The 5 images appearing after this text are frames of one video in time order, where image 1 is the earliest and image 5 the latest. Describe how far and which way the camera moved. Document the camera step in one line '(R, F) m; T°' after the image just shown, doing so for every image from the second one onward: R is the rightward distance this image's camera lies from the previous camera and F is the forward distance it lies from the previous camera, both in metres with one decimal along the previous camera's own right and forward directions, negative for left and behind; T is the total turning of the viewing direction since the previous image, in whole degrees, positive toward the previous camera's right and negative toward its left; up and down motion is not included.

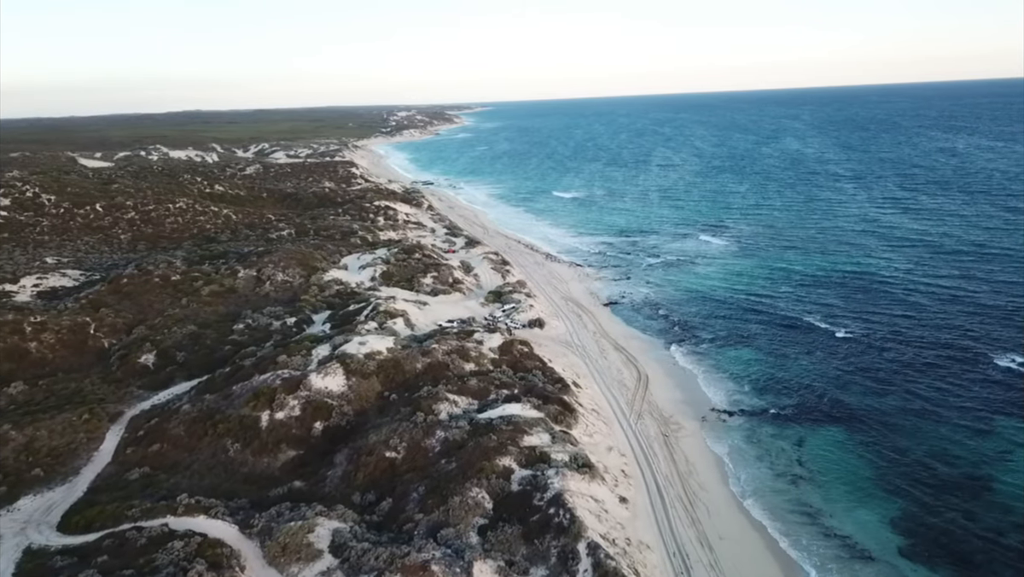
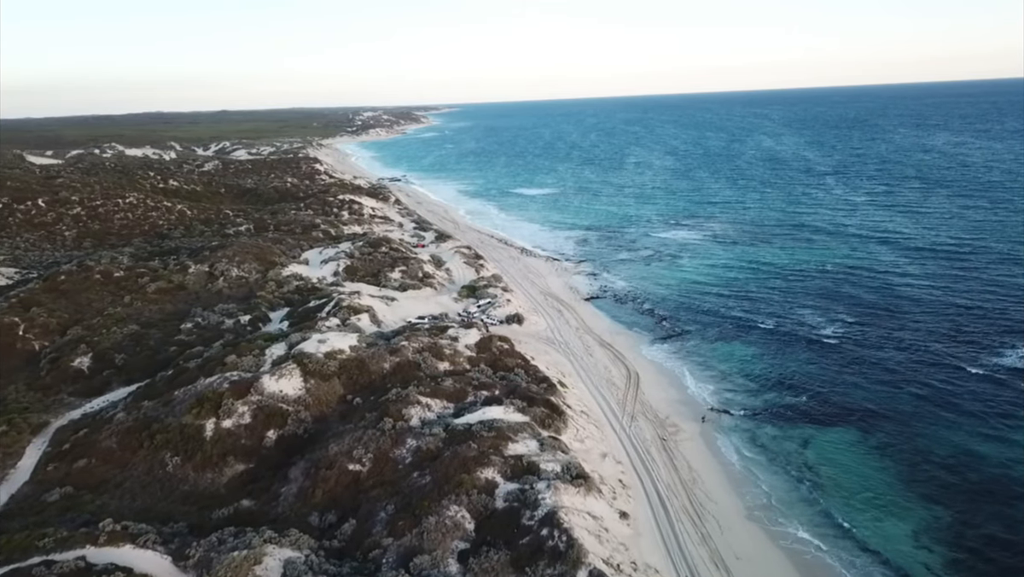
(-0.4, +3.4) m; +2°
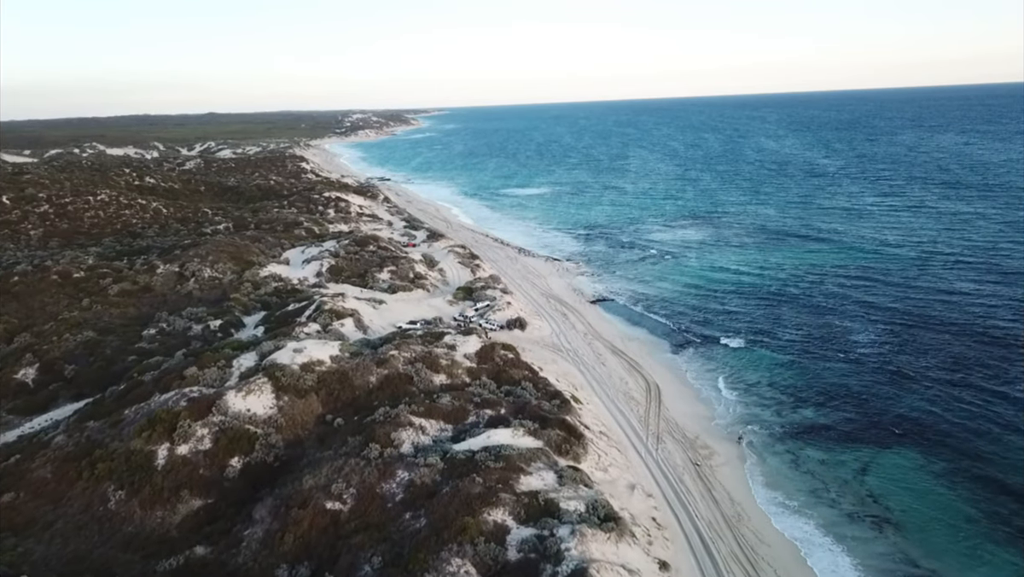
(-0.6, +4.1) m; +1°
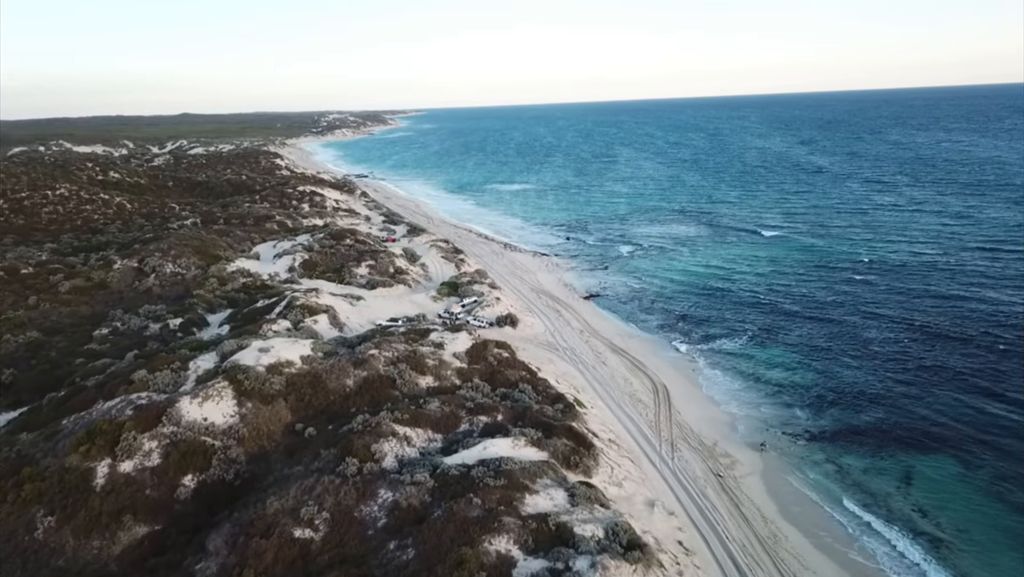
(-0.5, +3.0) m; +2°
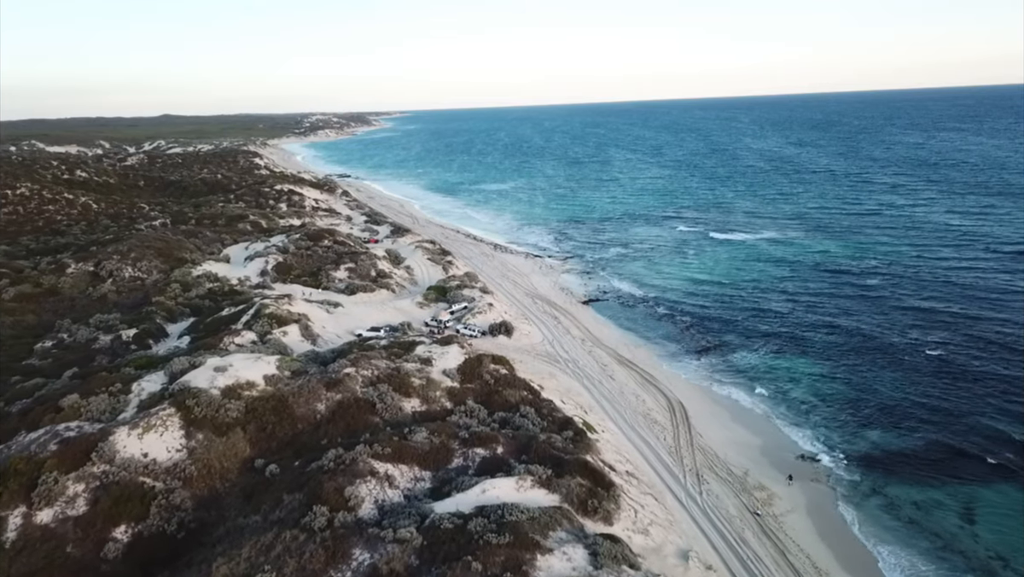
(-0.4, +3.3) m; +1°
